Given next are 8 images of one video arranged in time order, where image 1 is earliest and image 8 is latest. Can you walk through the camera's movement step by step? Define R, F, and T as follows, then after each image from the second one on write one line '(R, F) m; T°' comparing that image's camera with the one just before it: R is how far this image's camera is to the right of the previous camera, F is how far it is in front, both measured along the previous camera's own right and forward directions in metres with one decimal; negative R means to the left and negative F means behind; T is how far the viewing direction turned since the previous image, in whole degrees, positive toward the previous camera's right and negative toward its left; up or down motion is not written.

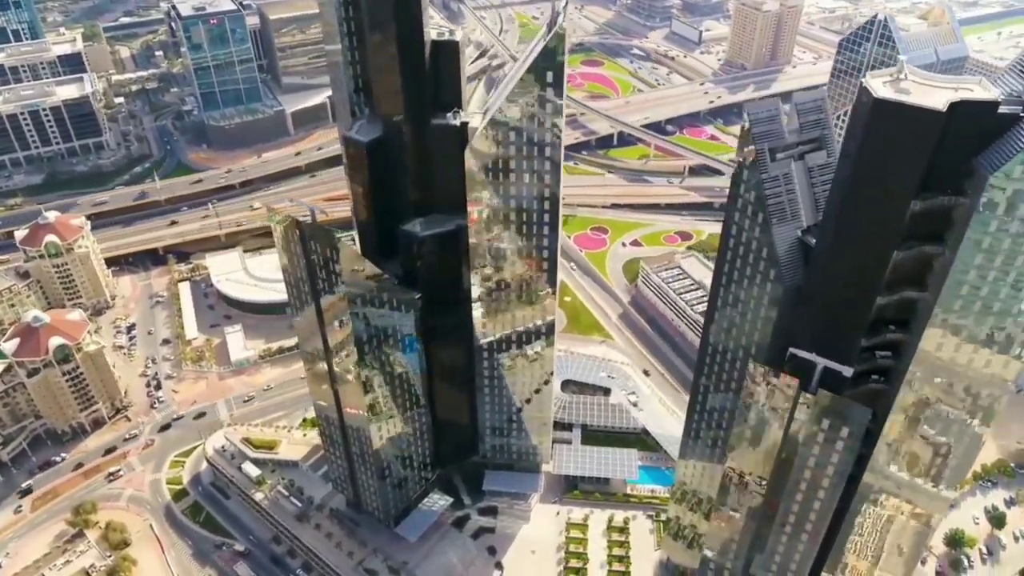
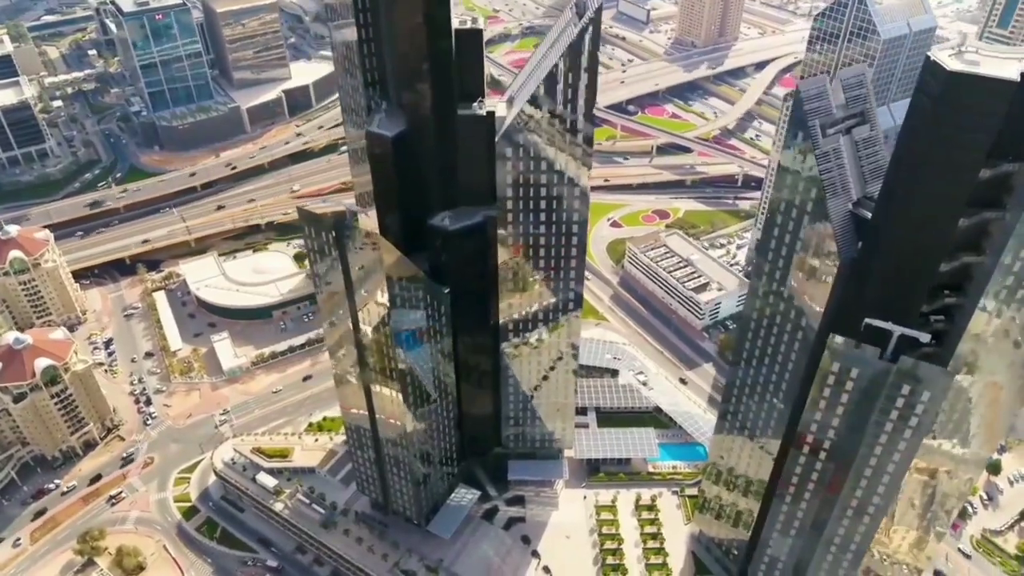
(-19.8, +2.0) m; +5°
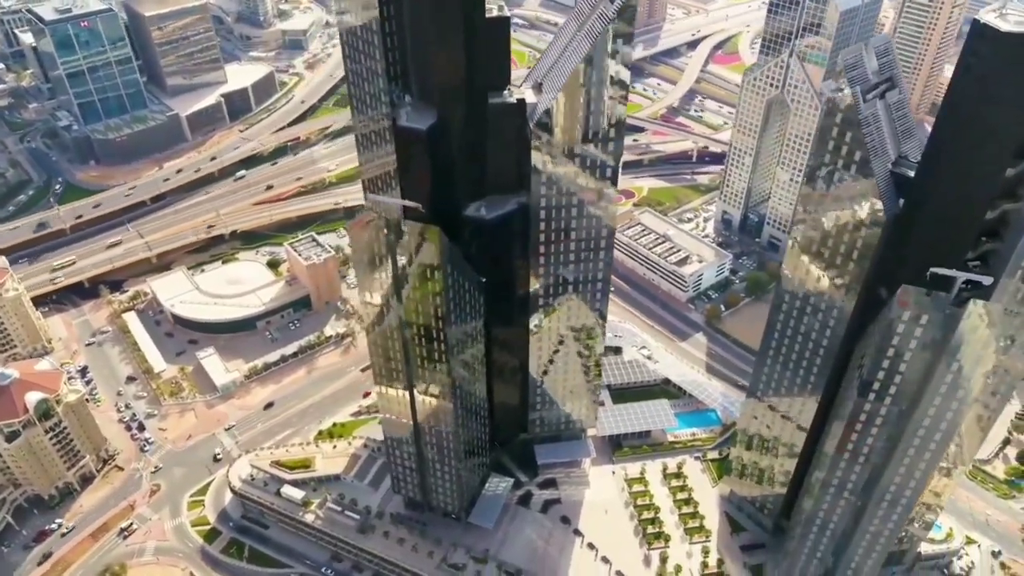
(-25.5, +0.1) m; +6°
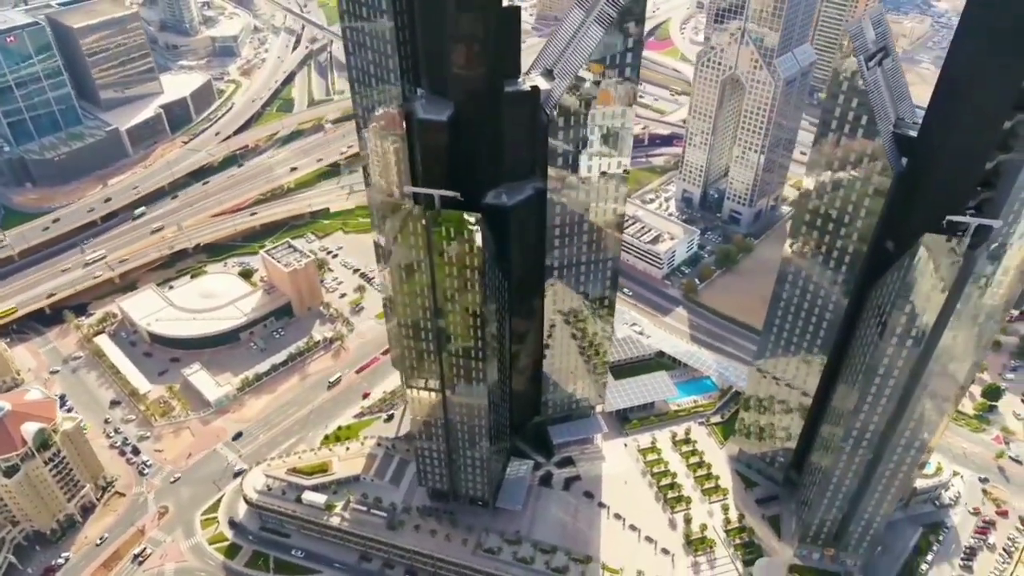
(-21.7, -2.6) m; +6°
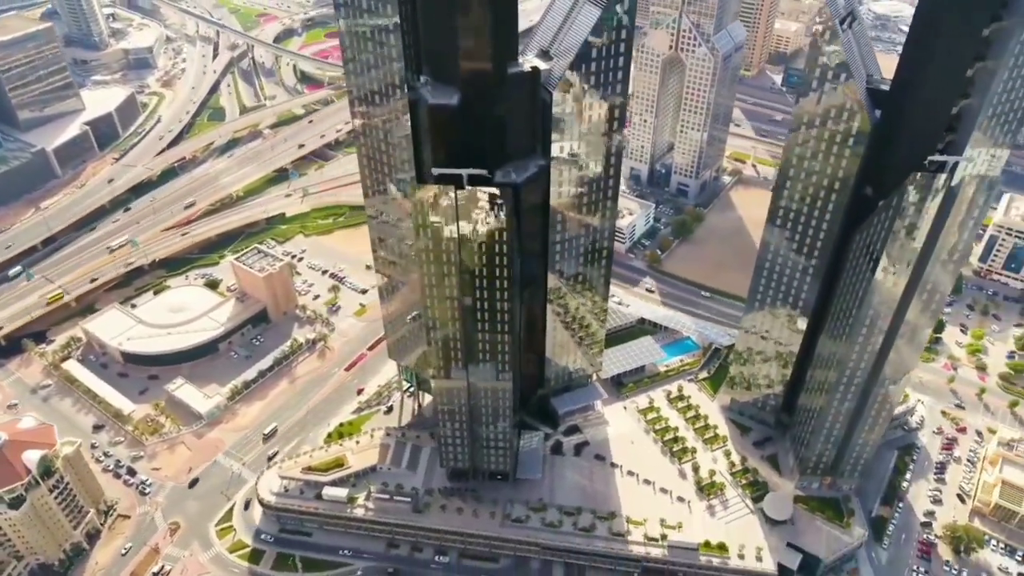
(-23.4, -5.1) m; +7°
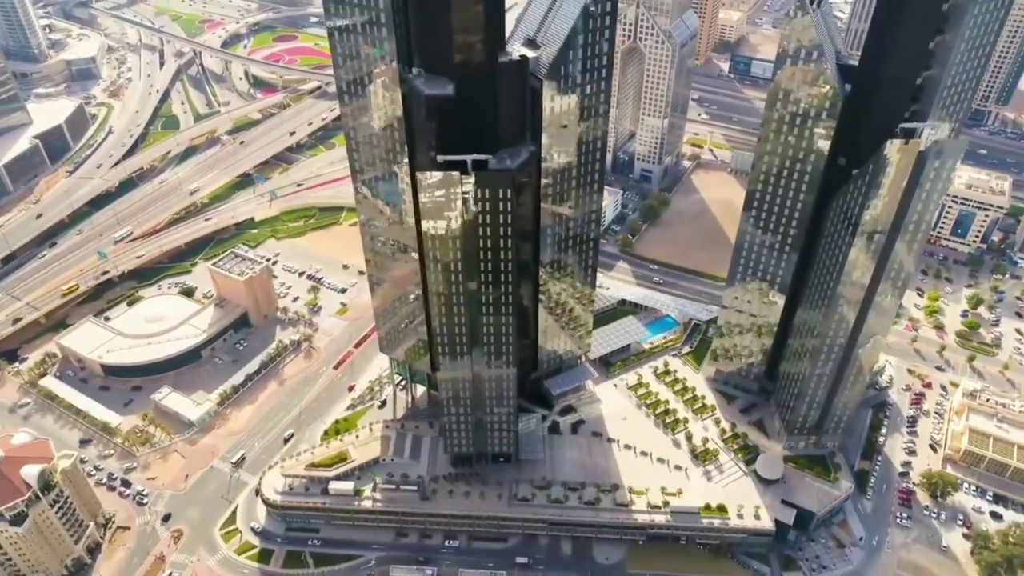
(-12.3, -4.2) m; +4°
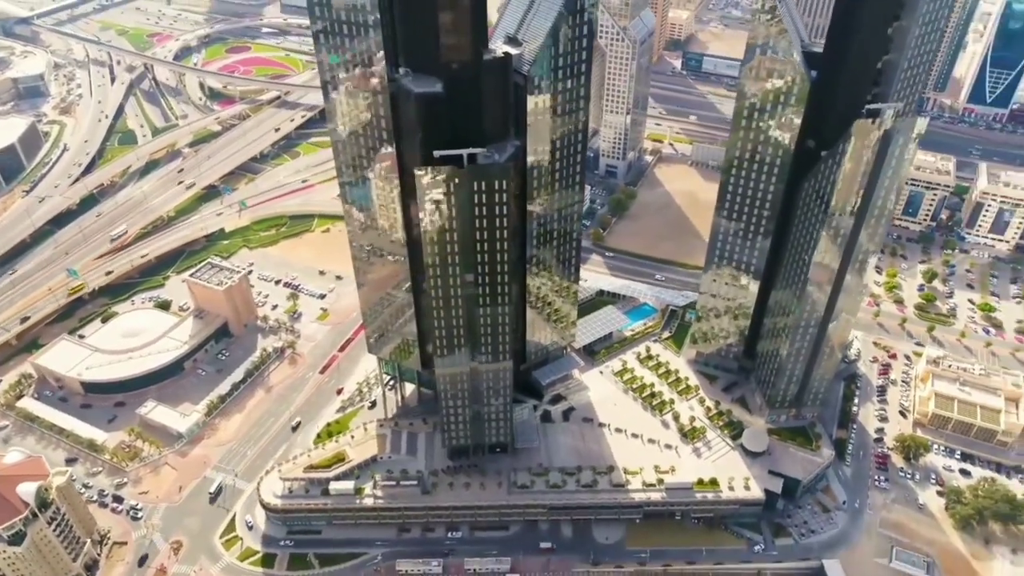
(-9.7, -4.3) m; +4°
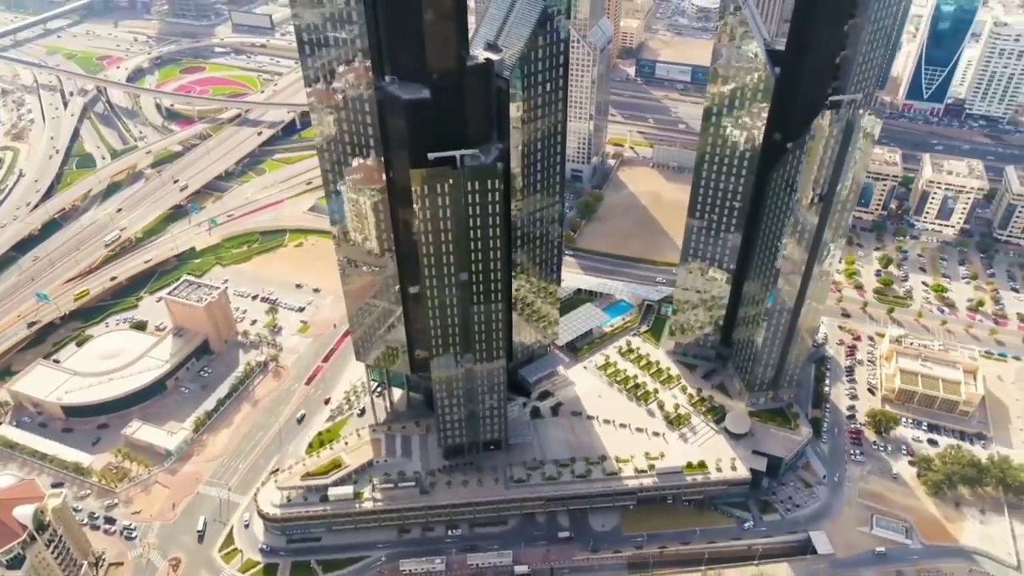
(-9.2, -5.0) m; +4°
